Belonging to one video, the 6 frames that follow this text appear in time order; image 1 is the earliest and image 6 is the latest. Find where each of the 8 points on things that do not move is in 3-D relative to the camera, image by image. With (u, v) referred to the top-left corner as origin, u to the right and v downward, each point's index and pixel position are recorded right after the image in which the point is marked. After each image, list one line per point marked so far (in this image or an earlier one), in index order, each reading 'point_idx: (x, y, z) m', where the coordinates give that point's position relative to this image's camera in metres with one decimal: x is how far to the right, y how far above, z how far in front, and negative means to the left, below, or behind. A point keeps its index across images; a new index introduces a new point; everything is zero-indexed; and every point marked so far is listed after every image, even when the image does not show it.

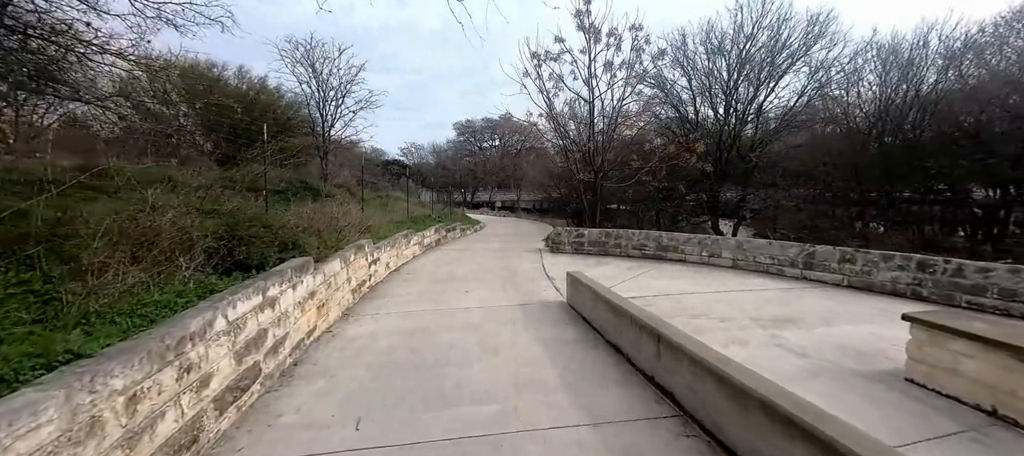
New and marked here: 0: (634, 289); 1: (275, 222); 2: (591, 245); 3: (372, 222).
0: (+1.7, -0.8, +5.6) m
1: (-2.4, +0.1, +4.3) m
2: (+1.6, -0.3, +8.5) m
3: (-2.7, +0.1, +8.0) m
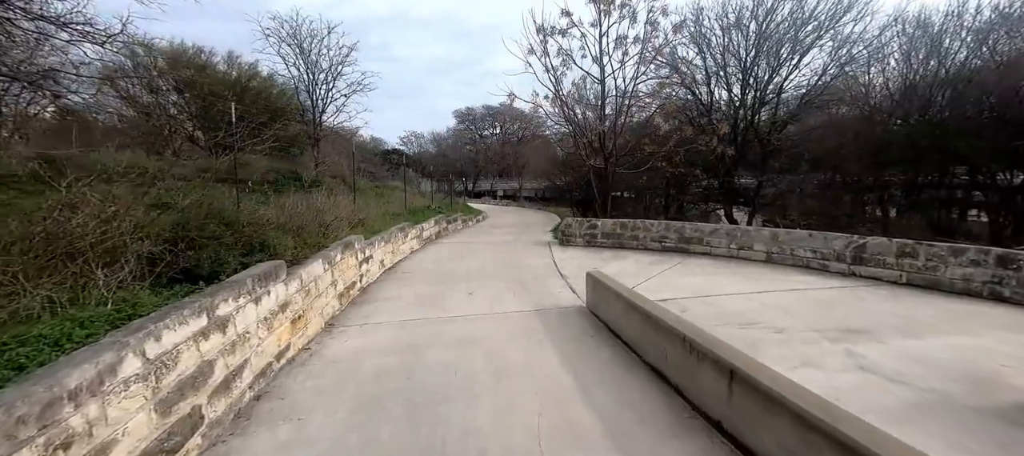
0: (+1.8, -0.7, +4.9) m
1: (-2.3, +0.1, +3.6) m
2: (+1.7, -0.2, +7.8) m
3: (-2.6, +0.2, +7.3) m
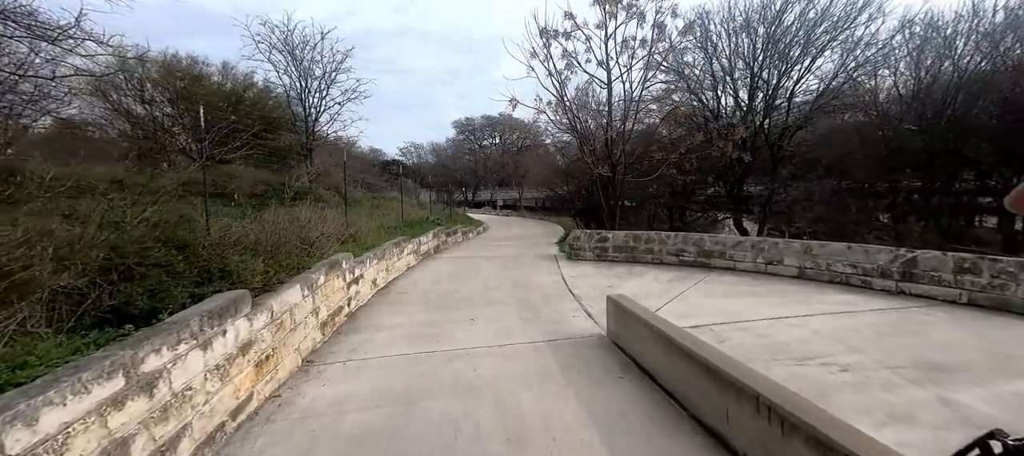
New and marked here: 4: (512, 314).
0: (+1.9, -0.9, +4.3) m
1: (-2.2, -0.1, +3.0) m
2: (+1.8, -0.4, +7.2) m
3: (-2.5, 0.0, +6.7) m
4: (0.0, -0.9, +4.5) m
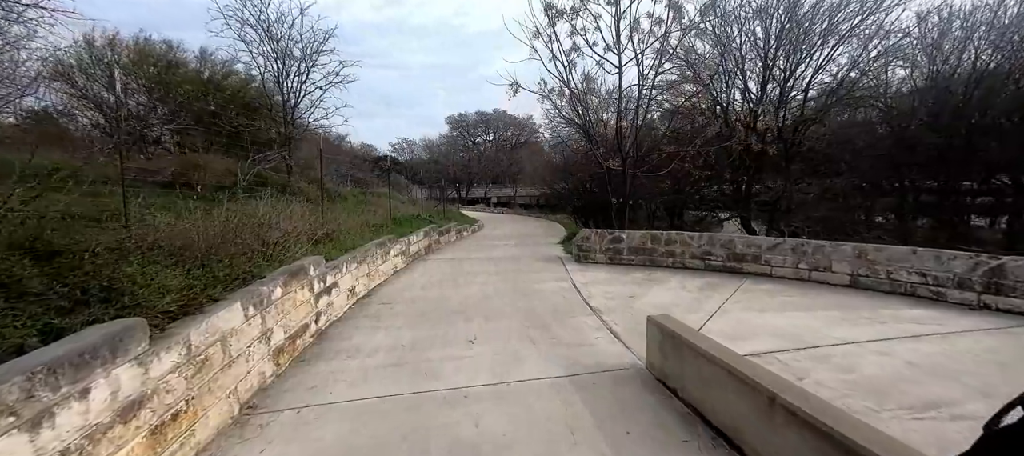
0: (+1.9, -0.9, +3.5) m
1: (-2.2, -0.1, +2.1) m
2: (+1.8, -0.4, +6.3) m
3: (-2.5, 0.0, +5.8) m
4: (+0.1, -0.9, +3.6) m
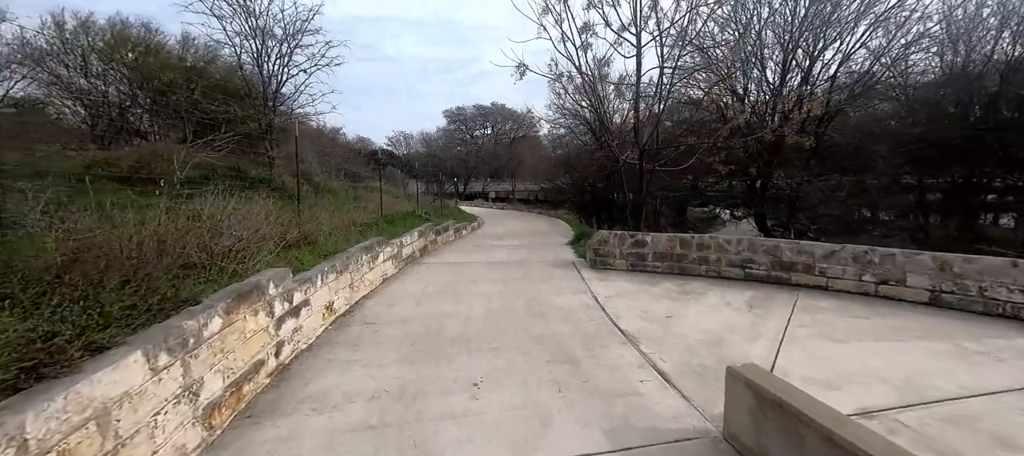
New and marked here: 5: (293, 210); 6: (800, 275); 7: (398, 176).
0: (+2.1, -0.9, +2.7) m
1: (-2.0, -0.1, +1.2) m
2: (+1.9, -0.4, +5.5) m
3: (-2.4, 0.0, +5.0) m
4: (+0.2, -1.0, +2.8) m
5: (-2.8, +0.2, +5.2) m
6: (+3.2, -0.5, +4.7) m
7: (-5.0, +2.3, +18.2) m
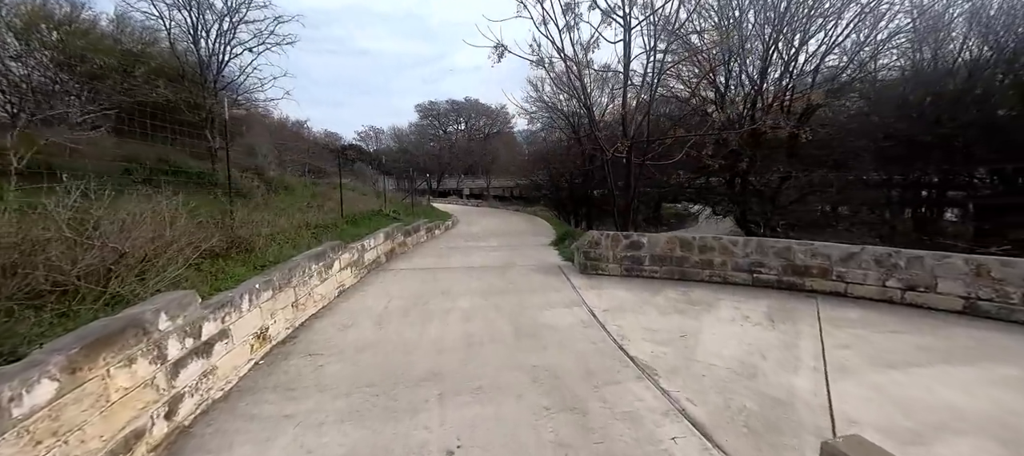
0: (+2.0, -1.0, +2.1) m
1: (-2.0, -0.2, +0.4) m
2: (+1.7, -0.4, +4.9) m
3: (-2.6, 0.0, +4.1) m
4: (+0.1, -1.0, +2.1) m
5: (-3.0, +0.2, +4.3) m
6: (+3.1, -0.5, +4.2) m
7: (-6.0, +2.3, +17.1) m
